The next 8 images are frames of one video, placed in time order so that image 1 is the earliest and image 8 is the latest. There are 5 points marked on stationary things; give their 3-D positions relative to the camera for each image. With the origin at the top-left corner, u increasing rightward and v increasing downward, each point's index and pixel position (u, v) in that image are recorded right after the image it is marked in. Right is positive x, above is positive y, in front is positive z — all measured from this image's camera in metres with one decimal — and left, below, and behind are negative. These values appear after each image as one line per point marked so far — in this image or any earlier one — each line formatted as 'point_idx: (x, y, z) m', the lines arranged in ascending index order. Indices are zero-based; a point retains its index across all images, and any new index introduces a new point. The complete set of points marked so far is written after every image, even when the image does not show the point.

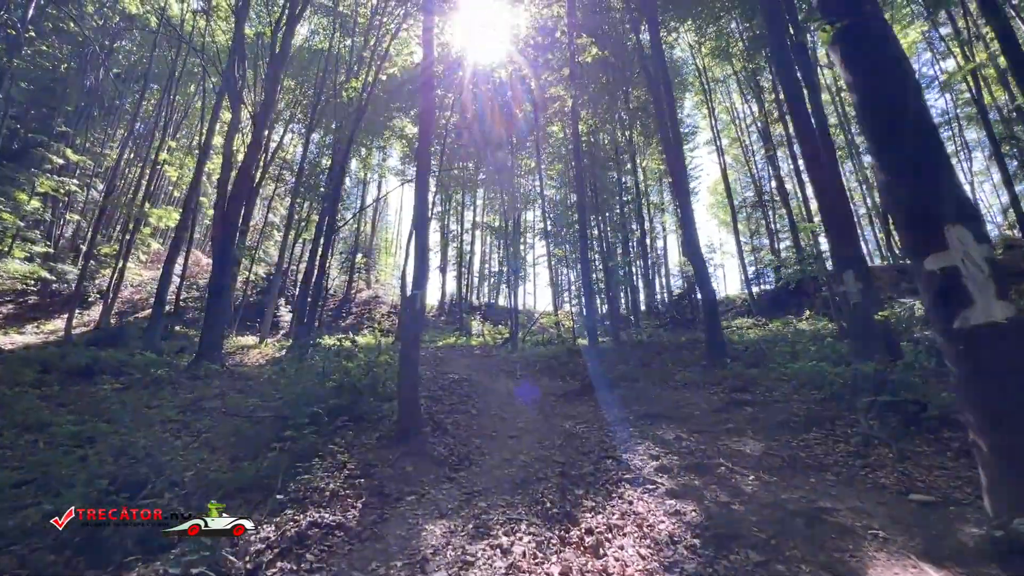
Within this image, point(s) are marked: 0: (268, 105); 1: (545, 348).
0: (-5.6, +4.0, +10.7) m
1: (+1.0, -1.8, +13.4) m
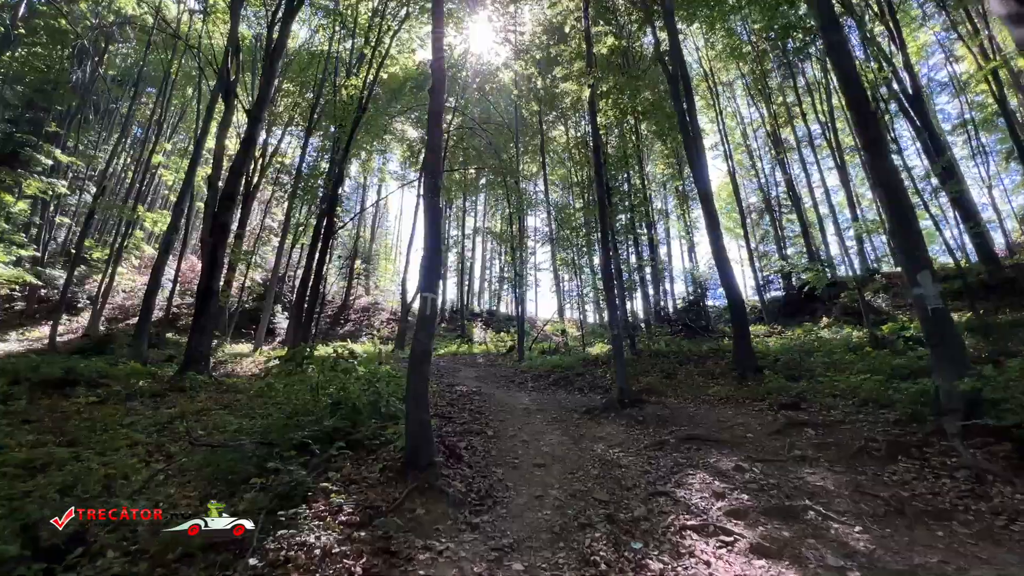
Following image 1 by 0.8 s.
0: (-5.4, +3.9, +10.2) m
1: (+1.1, -1.9, +12.7) m
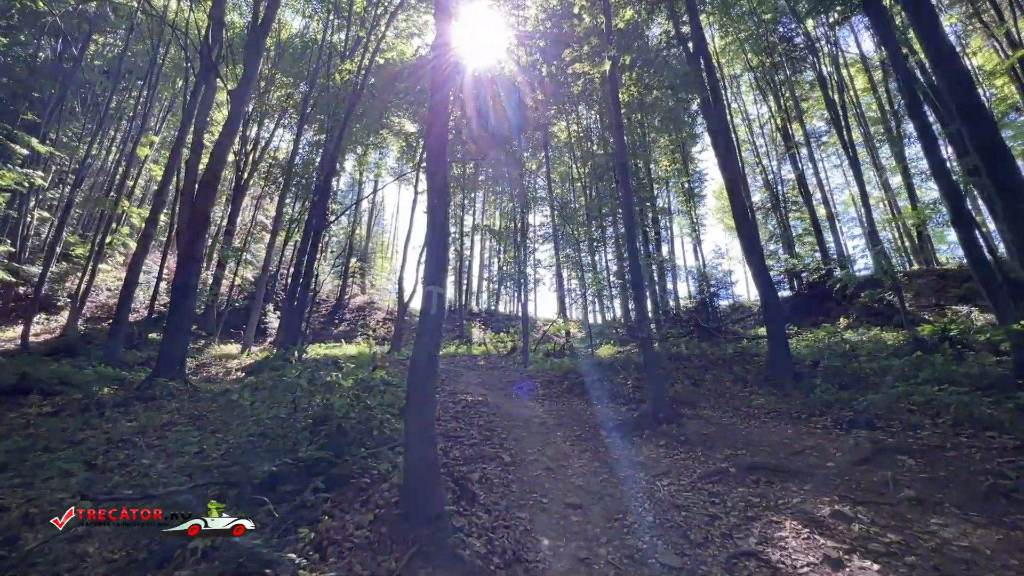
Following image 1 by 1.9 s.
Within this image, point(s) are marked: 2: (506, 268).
0: (-5.3, +4.0, +9.3) m
1: (+1.2, -1.9, +11.9) m
2: (-0.3, +0.8, +19.7) m
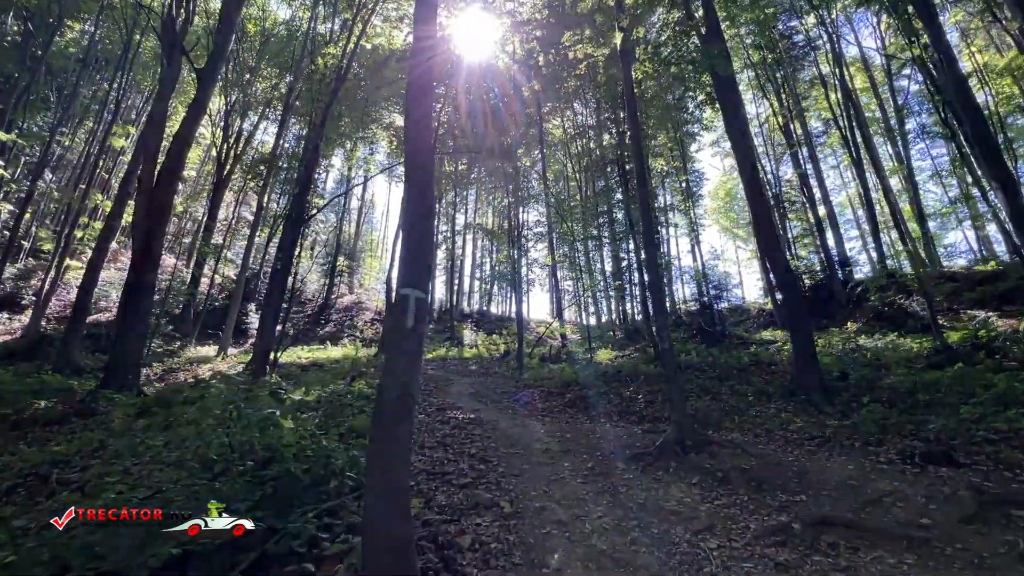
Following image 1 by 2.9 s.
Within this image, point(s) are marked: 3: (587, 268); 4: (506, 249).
0: (-5.3, +4.0, +8.4) m
1: (+1.1, -1.9, +11.1) m
2: (-0.5, +0.8, +18.9) m
3: (+2.6, +0.6, +16.1) m
4: (-0.2, +1.6, +18.4) m
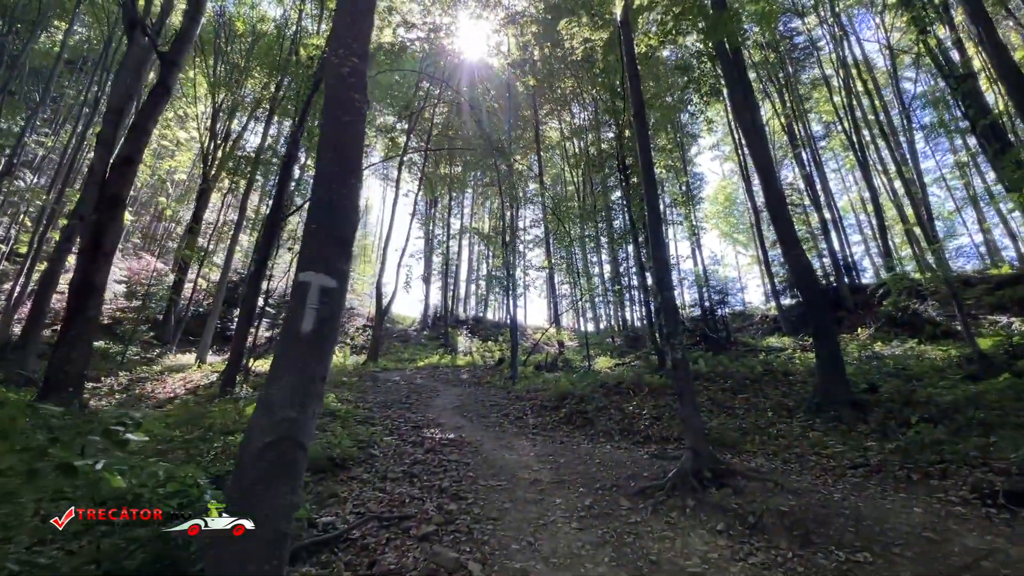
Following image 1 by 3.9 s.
0: (-5.5, +4.0, +7.8) m
1: (+0.9, -2.0, +10.4) m
2: (-0.7, +0.6, +18.2) m
3: (+2.4, +0.5, +15.4) m
4: (-0.4, +1.4, +17.7) m
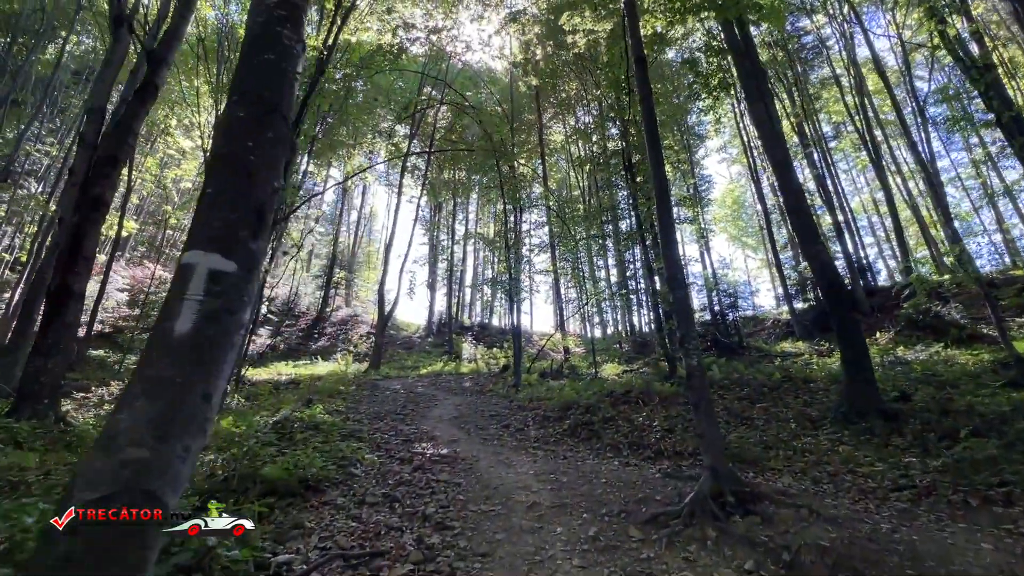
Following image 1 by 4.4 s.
0: (-5.5, +3.9, +7.5) m
1: (+1.0, -2.1, +10.0) m
2: (-0.5, +0.4, +17.8) m
3: (+2.5, +0.3, +15.0) m
4: (-0.3, +1.2, +17.3) m
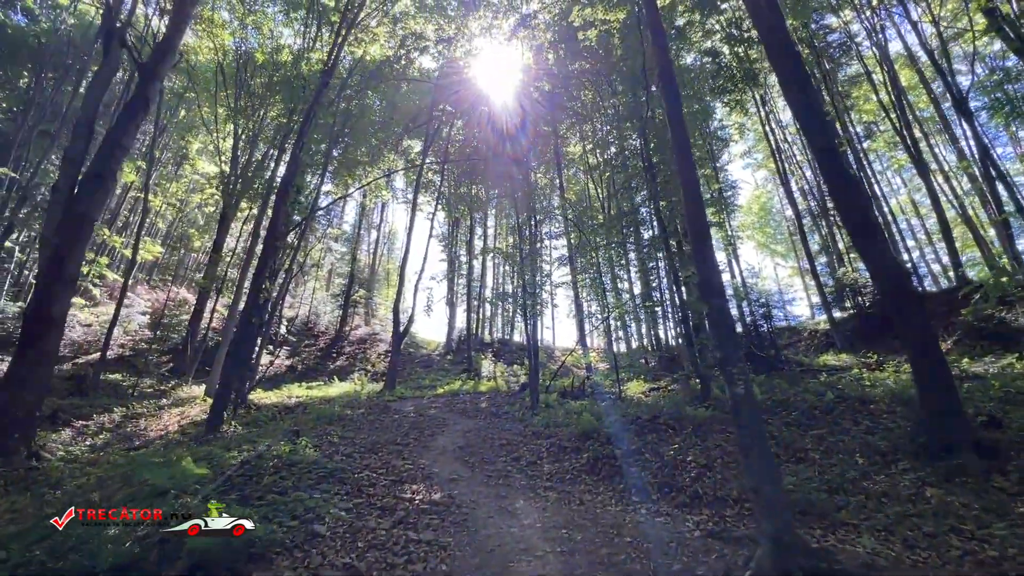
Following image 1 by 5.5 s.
0: (-5.4, +3.5, +7.2) m
1: (+1.3, -2.3, +9.2) m
2: (+0.1, -0.1, +17.2) m
3: (+3.0, 0.0, +14.2) m
4: (+0.3, +0.7, +16.7) m
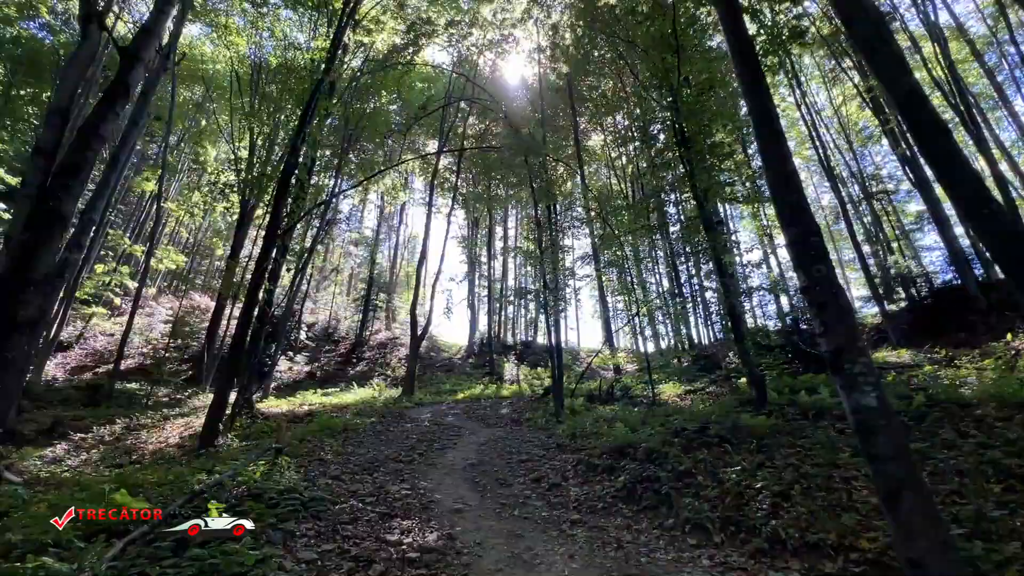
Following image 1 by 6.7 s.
0: (-5.3, +3.5, +6.7) m
1: (+1.7, -2.2, +8.2) m
2: (+0.8, -0.1, +16.3) m
3: (+3.6, +0.1, +13.2) m
4: (+1.0, +0.7, +15.8) m
